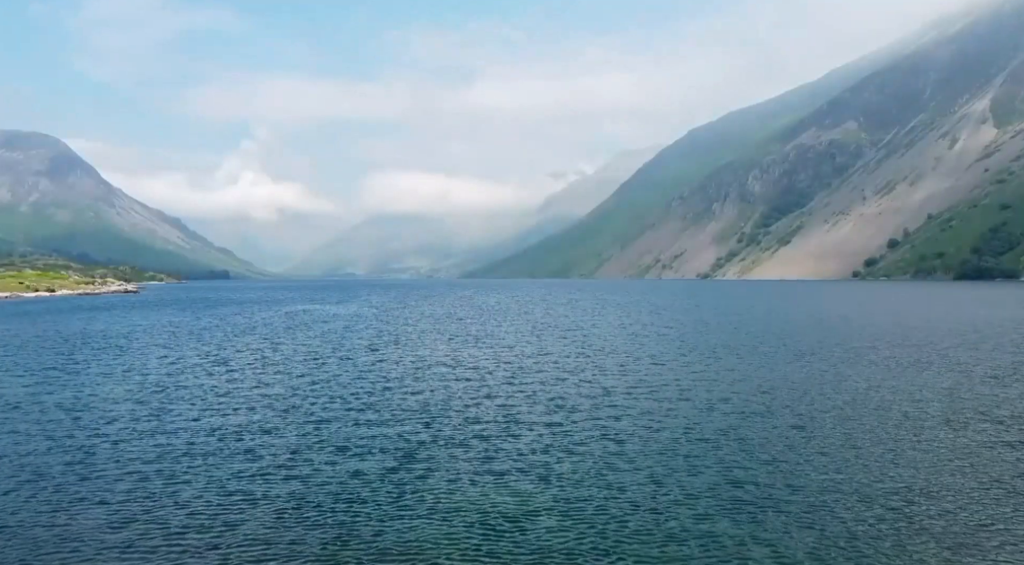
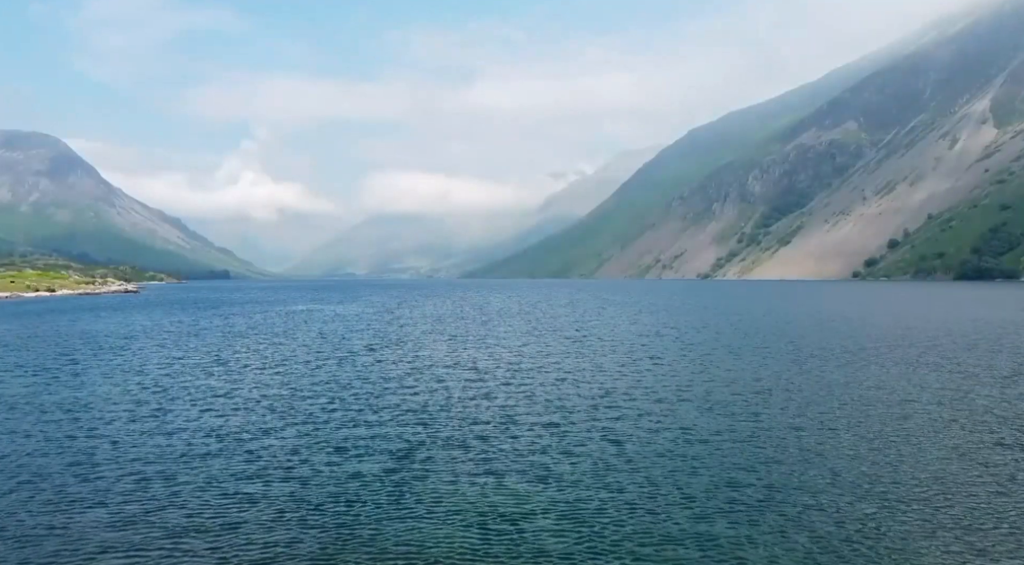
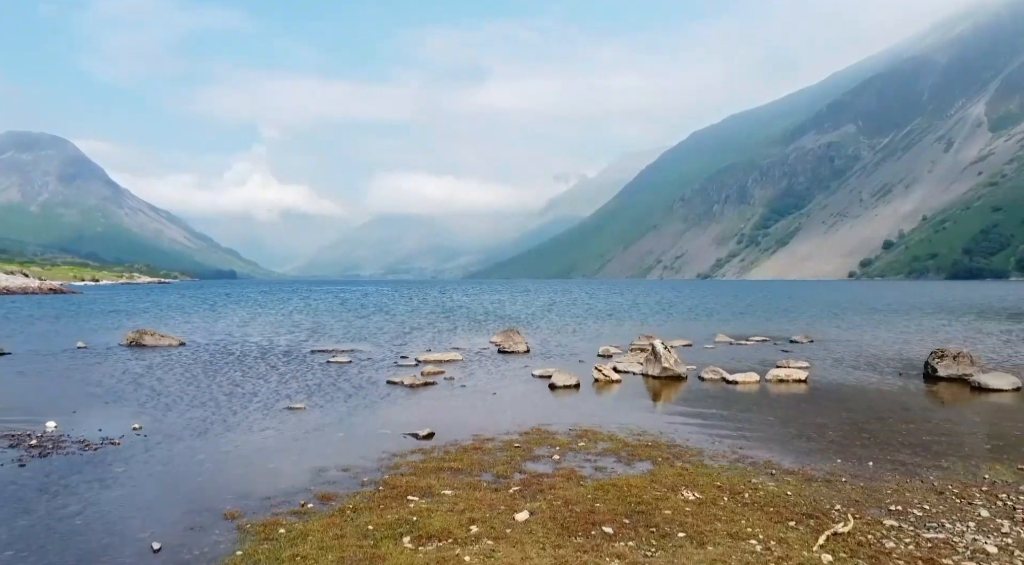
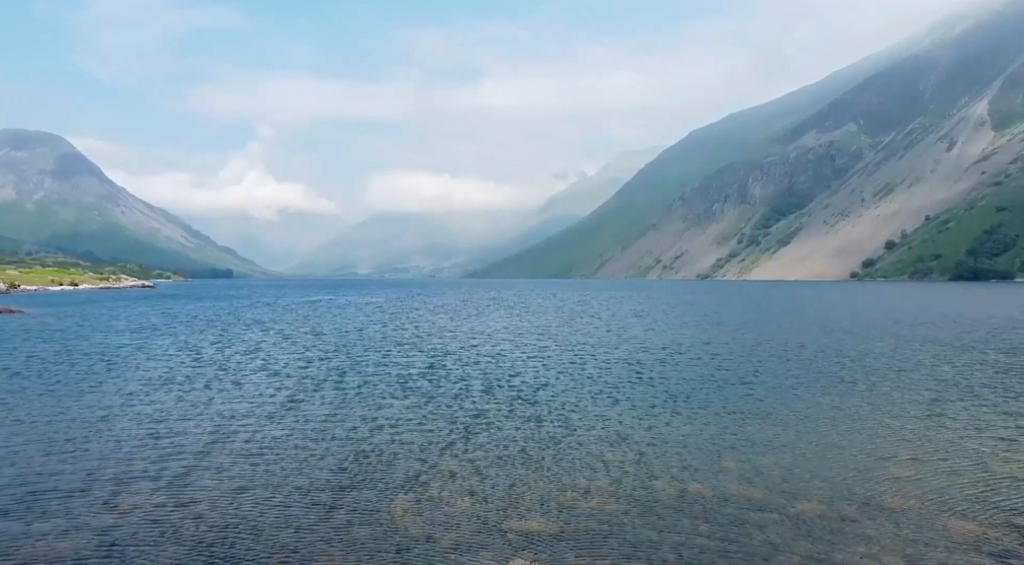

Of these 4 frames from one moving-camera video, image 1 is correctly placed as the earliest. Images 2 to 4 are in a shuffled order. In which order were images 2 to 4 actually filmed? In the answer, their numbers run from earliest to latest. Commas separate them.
2, 4, 3
